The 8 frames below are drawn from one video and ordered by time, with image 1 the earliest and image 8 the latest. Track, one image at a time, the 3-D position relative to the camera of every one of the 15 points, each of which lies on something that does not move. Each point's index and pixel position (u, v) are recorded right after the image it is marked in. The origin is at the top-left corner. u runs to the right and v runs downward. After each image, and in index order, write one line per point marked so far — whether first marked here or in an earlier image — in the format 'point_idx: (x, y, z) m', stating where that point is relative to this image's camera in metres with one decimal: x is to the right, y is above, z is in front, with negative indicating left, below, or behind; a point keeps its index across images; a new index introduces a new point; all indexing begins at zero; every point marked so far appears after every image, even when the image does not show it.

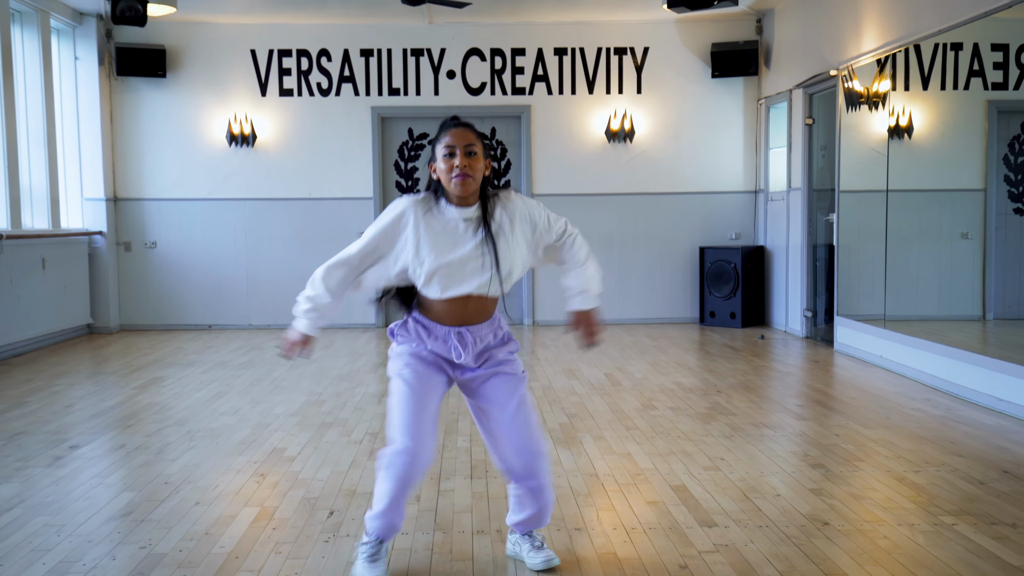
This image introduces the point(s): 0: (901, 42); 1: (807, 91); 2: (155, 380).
0: (+1.9, +1.2, +5.5) m
1: (+1.8, +1.2, +6.8) m
2: (-1.7, -0.4, +5.4) m
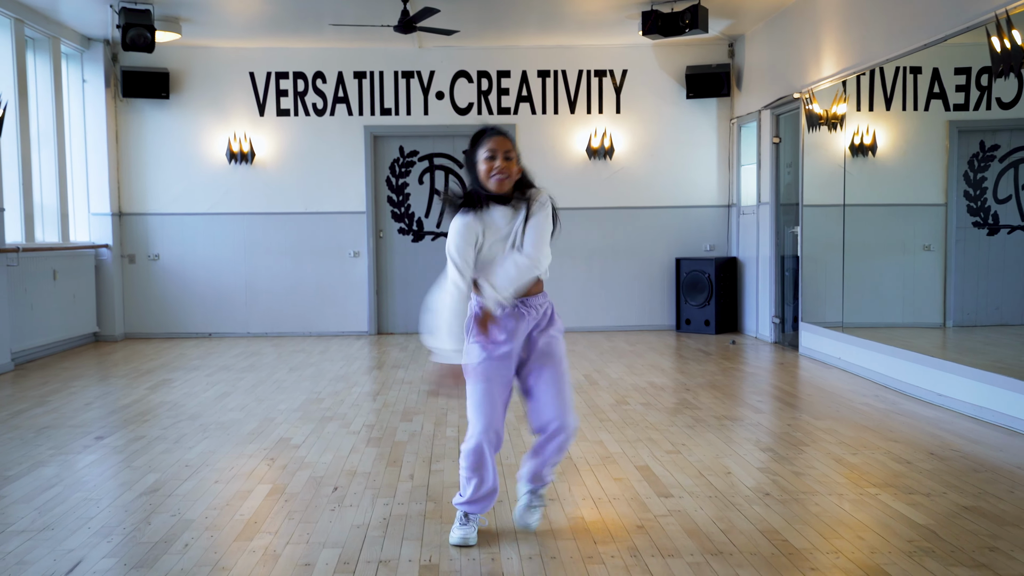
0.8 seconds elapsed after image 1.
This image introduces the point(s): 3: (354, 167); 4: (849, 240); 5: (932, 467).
0: (+1.8, +1.2, +5.9) m
1: (+1.7, +1.1, +7.2) m
2: (-1.8, -0.5, +5.8) m
3: (-1.1, +0.9, +8.1) m
4: (+1.8, +0.3, +6.2) m
5: (+1.3, -0.5, +3.4) m
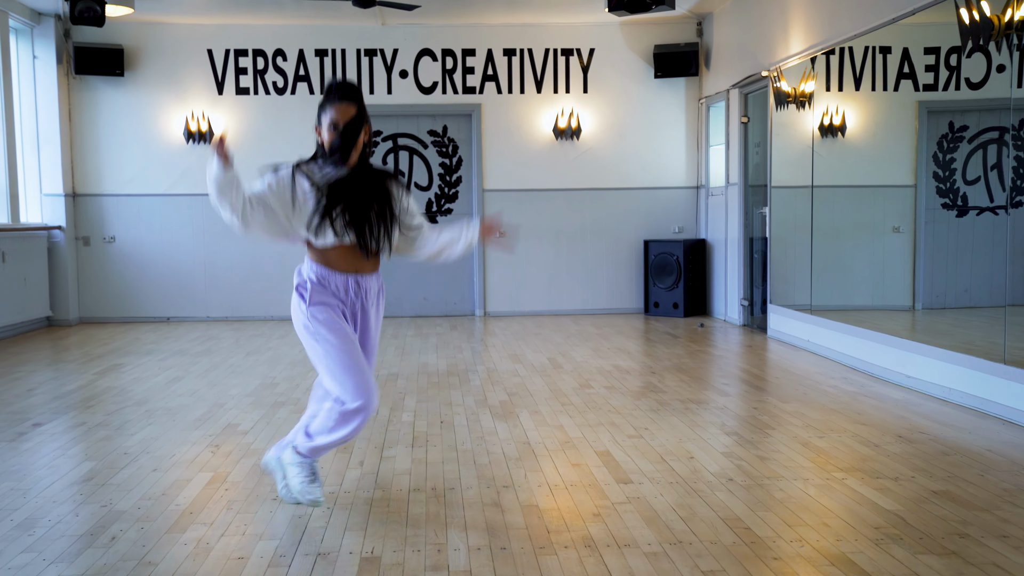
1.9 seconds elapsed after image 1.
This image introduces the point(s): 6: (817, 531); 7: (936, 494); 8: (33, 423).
0: (+1.6, +1.3, +5.8) m
1: (+1.5, +1.2, +7.1) m
2: (-2.0, -0.4, +5.6) m
3: (-1.4, +1.0, +7.9) m
4: (+1.6, +0.4, +6.1) m
5: (+1.2, -0.5, +3.3) m
6: (+0.7, -0.5, +2.5) m
7: (+1.1, -0.5, +2.8) m
8: (-1.7, -0.5, +4.0) m
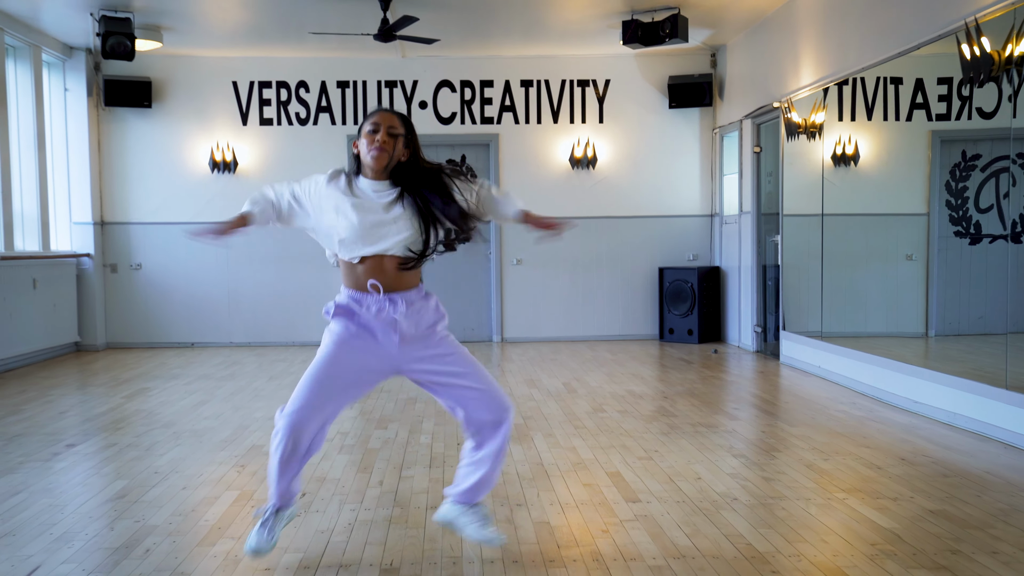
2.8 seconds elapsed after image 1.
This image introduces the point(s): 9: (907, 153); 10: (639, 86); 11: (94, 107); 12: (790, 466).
0: (+1.7, +1.1, +5.9) m
1: (+1.6, +1.1, +7.3) m
2: (-1.9, -0.5, +5.7) m
3: (-1.2, +0.8, +8.0) m
4: (+1.7, +0.2, +6.2) m
5: (+1.2, -0.6, +3.4) m
6: (+0.7, -0.6, +2.6) m
7: (+1.1, -0.6, +2.9) m
8: (-1.6, -0.6, +4.2) m
9: (+1.8, +0.6, +5.2) m
10: (+0.9, +1.5, +8.2) m
11: (-2.9, +1.2, +7.8) m
12: (+0.9, -0.6, +3.6) m
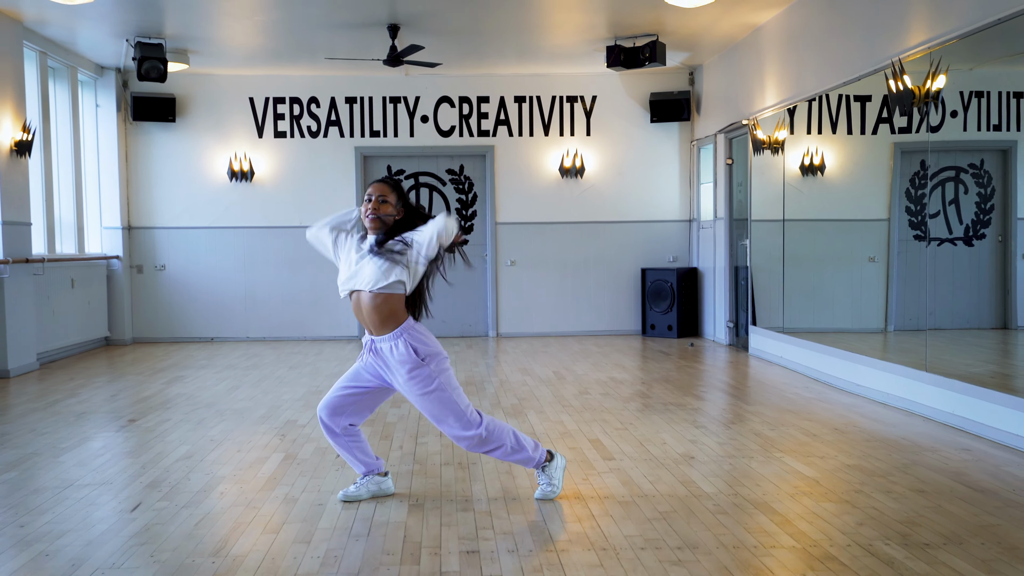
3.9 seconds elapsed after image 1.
0: (+1.7, +1.1, +6.7) m
1: (+1.5, +1.1, +8.0) m
2: (-1.9, -0.5, +6.4) m
3: (-1.3, +0.8, +8.7) m
4: (+1.7, +0.2, +6.9) m
5: (+1.2, -0.6, +4.2) m
6: (+0.7, -0.6, +3.3) m
7: (+1.1, -0.6, +3.6) m
8: (-1.7, -0.6, +4.9) m
9: (+1.8, +0.6, +5.9) m
10: (+0.9, +1.5, +8.9) m
11: (-2.9, +1.2, +8.4) m
12: (+0.9, -0.6, +4.3) m
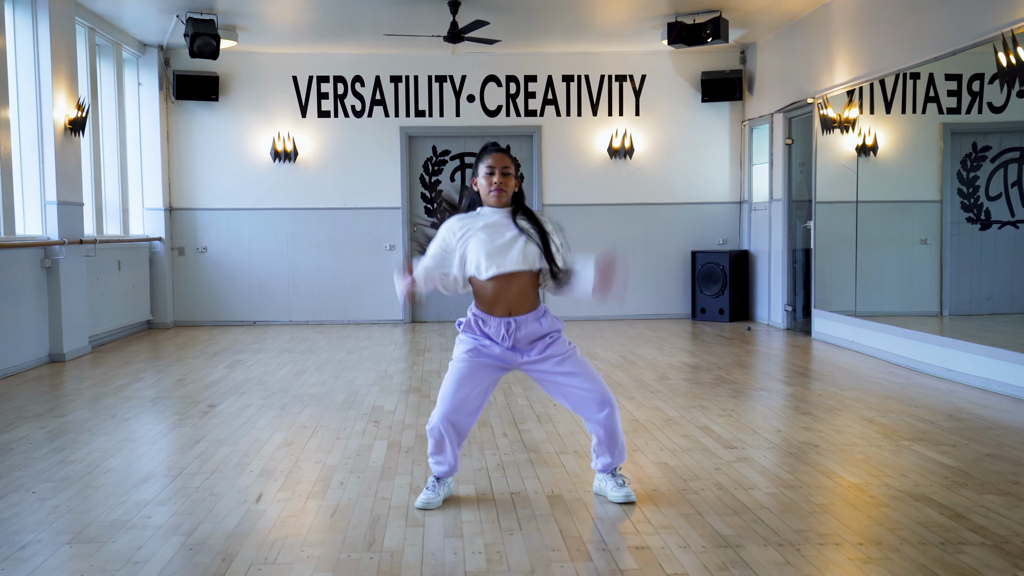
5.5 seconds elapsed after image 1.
0: (+2.0, +1.2, +6.5) m
1: (+1.9, +1.2, +7.8) m
2: (-1.5, -0.4, +6.3) m
3: (-0.9, +0.9, +8.6) m
4: (+2.1, +0.3, +6.7) m
5: (+1.6, -0.5, +4.0) m
6: (+1.1, -0.5, +3.2) m
7: (+1.5, -0.5, +3.5) m
8: (-1.3, -0.5, +4.7) m
9: (+2.2, +0.7, +5.7) m
10: (+1.2, +1.6, +8.7) m
11: (-2.6, +1.4, +8.3) m
12: (+1.3, -0.5, +4.2) m
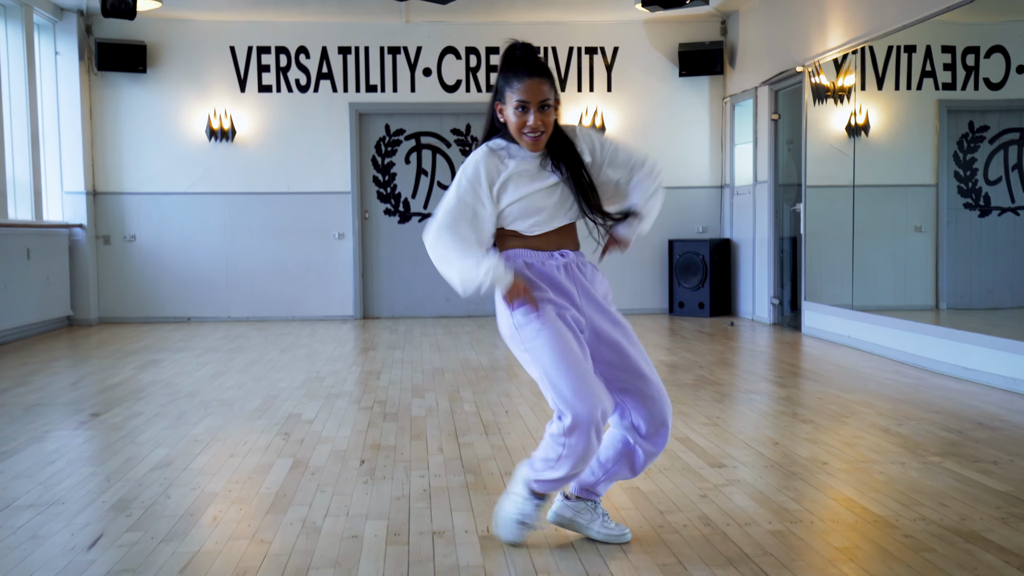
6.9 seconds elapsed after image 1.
0: (+1.8, +1.3, +5.8) m
1: (+1.6, +1.3, +7.1) m
2: (-1.8, -0.4, +5.5) m
3: (-1.2, +1.0, +7.8) m
4: (+1.8, +0.4, +6.0) m
5: (+1.4, -0.4, +3.3) m
6: (+0.9, -0.5, +2.5) m
7: (+1.3, -0.5, +2.8) m
8: (-1.5, -0.4, +3.9) m
9: (+1.9, +0.8, +5.0) m
10: (+1.0, +1.7, +8.0) m
11: (-2.8, +1.4, +7.5) m
12: (+1.1, -0.4, +3.4) m
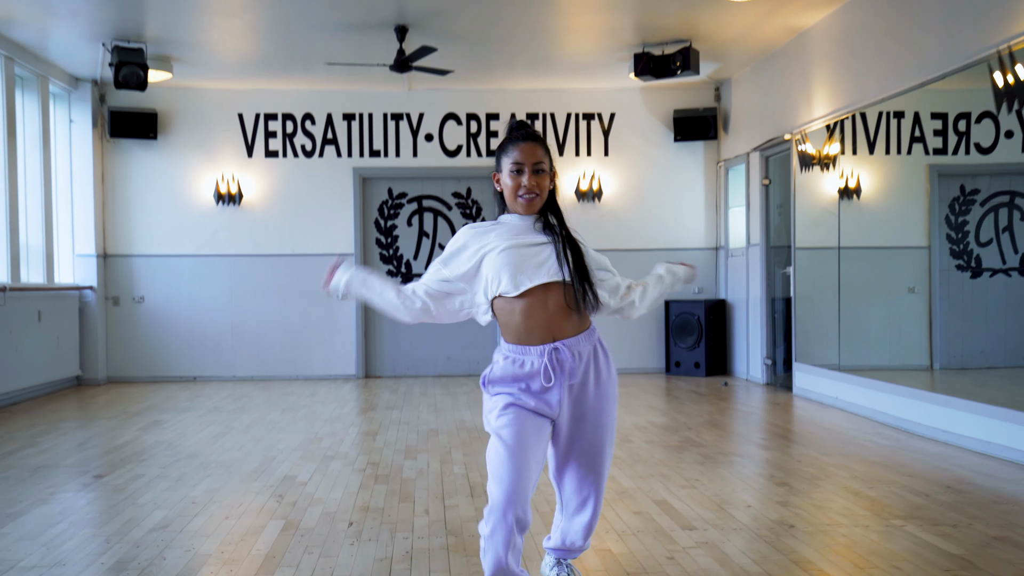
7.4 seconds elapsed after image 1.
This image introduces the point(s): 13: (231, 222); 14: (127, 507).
0: (+1.8, +0.9, +6.0) m
1: (+1.6, +0.9, +7.3) m
2: (-1.8, -0.7, +5.7) m
3: (-1.2, +0.6, +8.0) m
4: (+1.8, 0.0, +6.2) m
5: (+1.3, -0.6, +3.4) m
6: (+0.9, -0.7, +2.6) m
7: (+1.2, -0.6, +2.9) m
8: (-1.5, -0.7, +4.1) m
9: (+1.9, +0.5, +5.2) m
10: (+1.0, +1.2, +8.2) m
11: (-2.8, +1.0, +7.7) m
12: (+1.0, -0.7, +3.6) m
13: (-2.0, +0.5, +7.9) m
14: (-1.2, -0.7, +3.5) m
